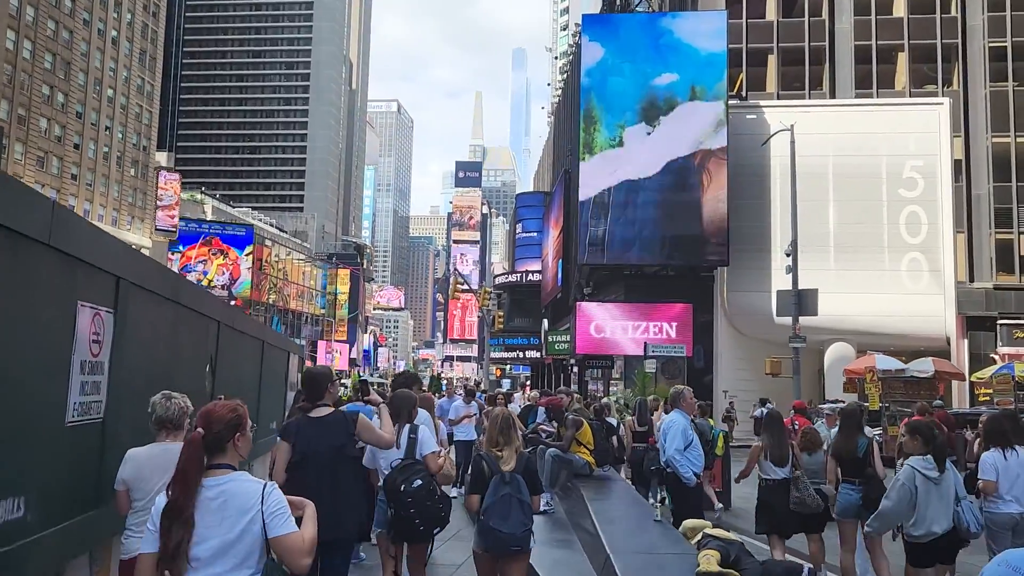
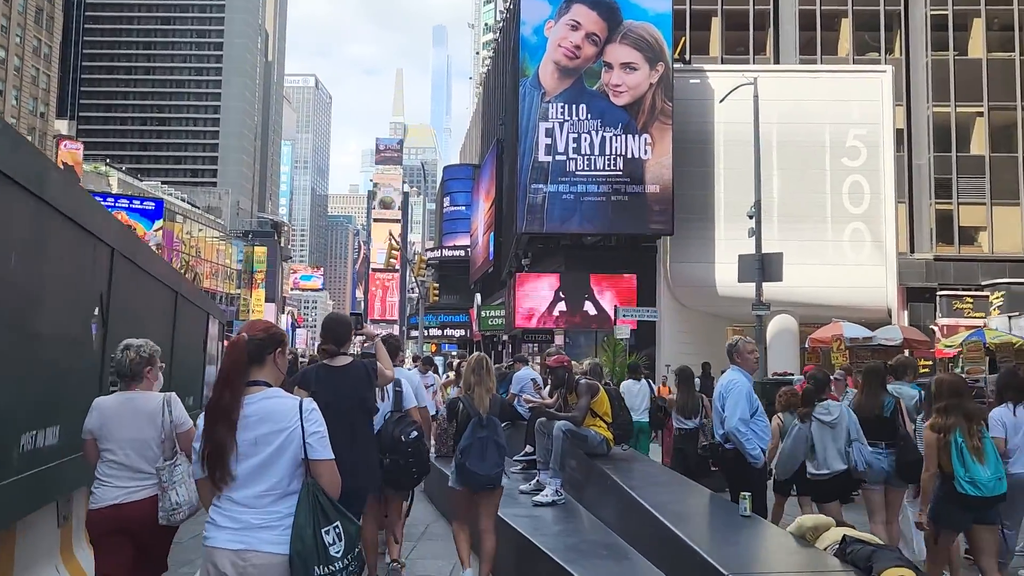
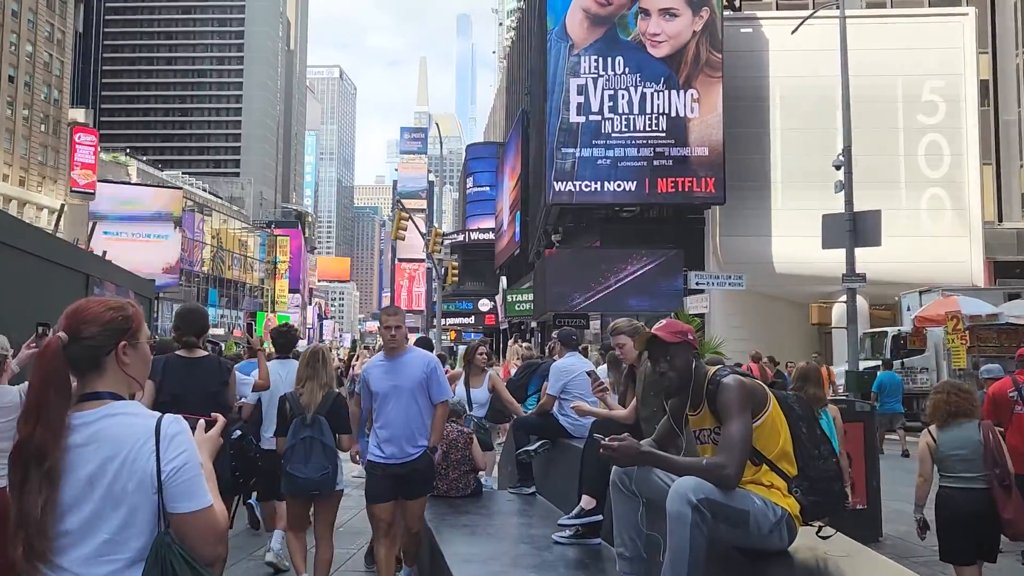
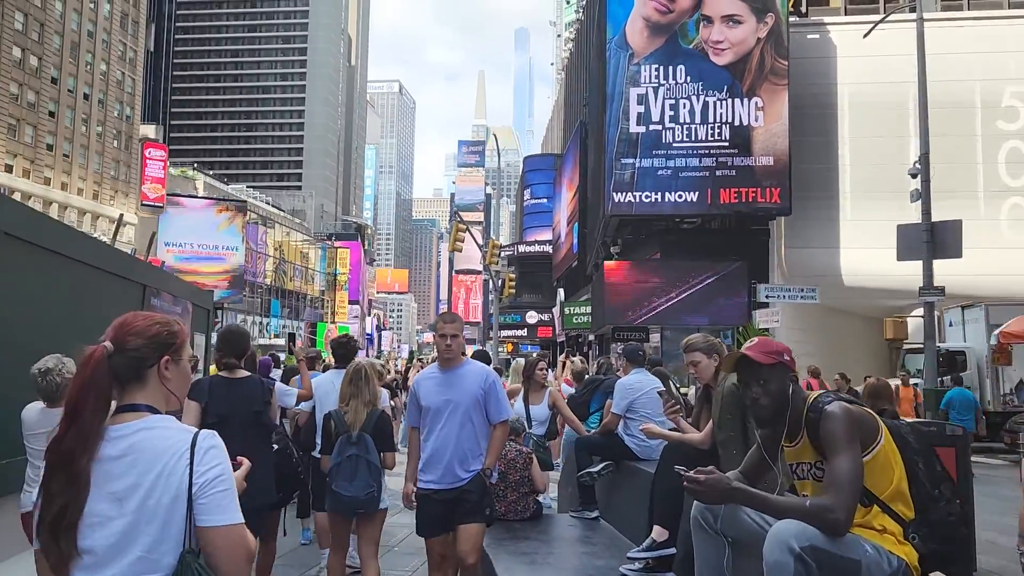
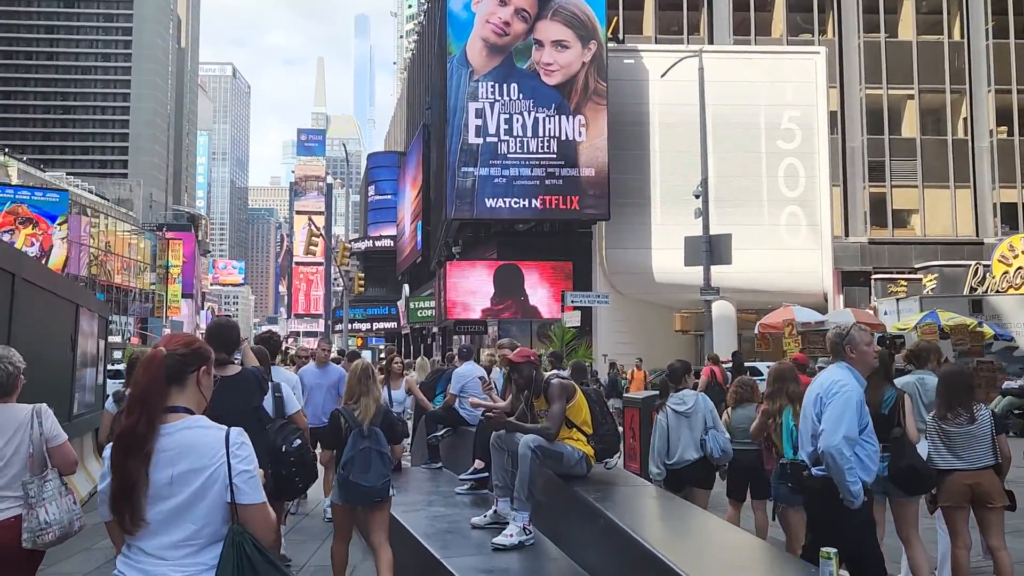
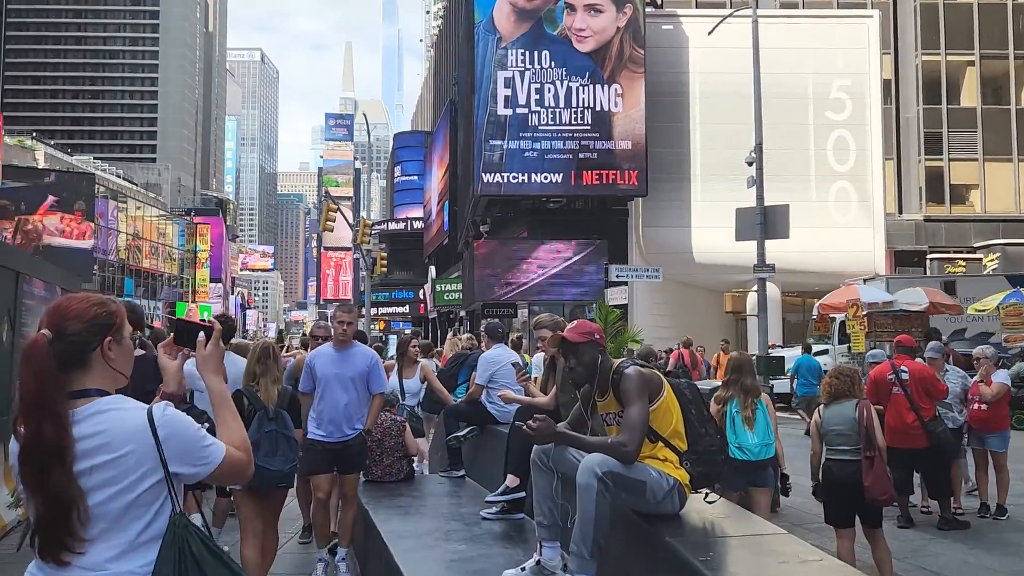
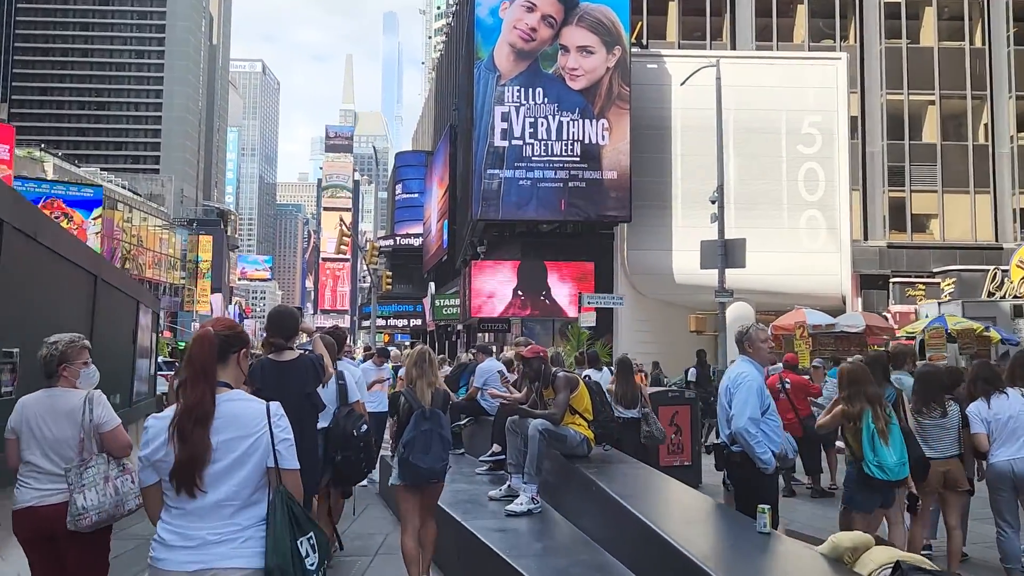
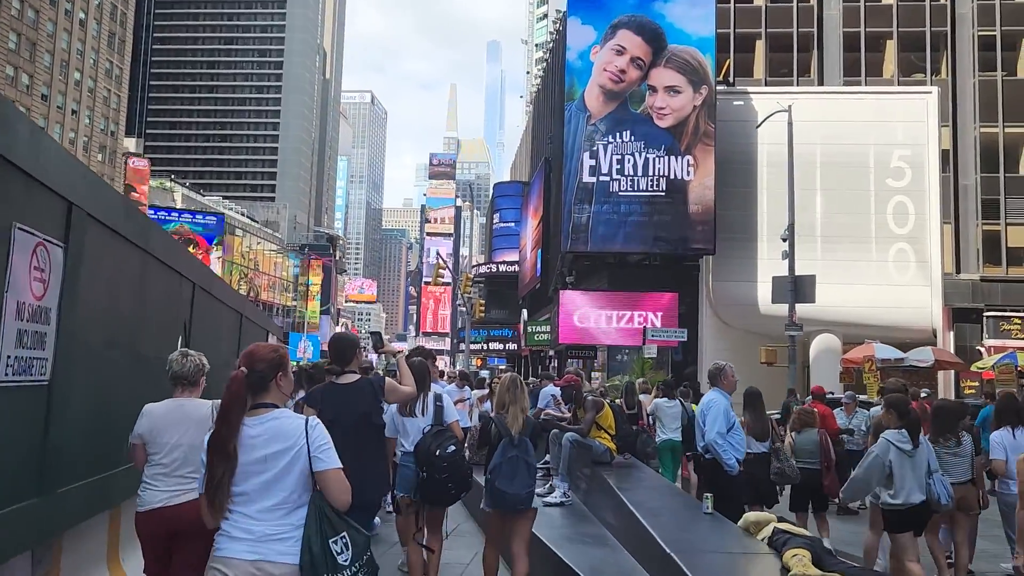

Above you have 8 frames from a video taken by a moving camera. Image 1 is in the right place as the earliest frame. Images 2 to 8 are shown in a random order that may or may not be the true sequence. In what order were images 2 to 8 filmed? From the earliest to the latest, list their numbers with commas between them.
8, 2, 7, 5, 6, 3, 4
